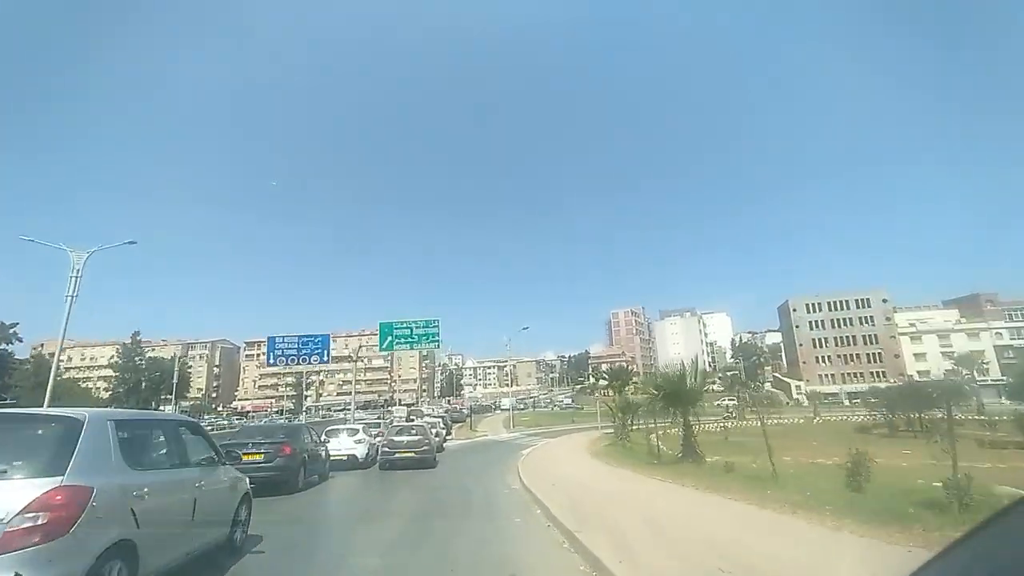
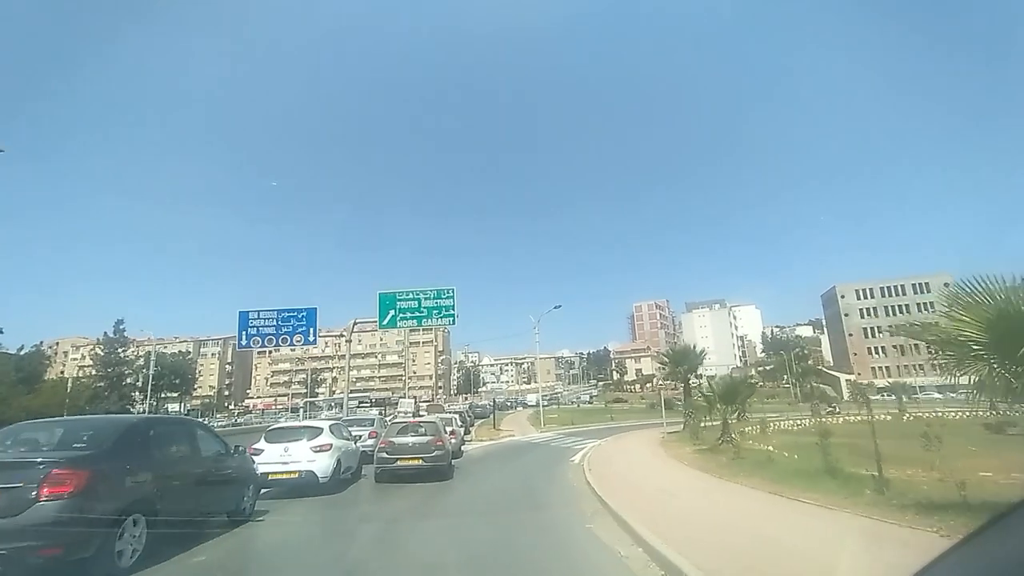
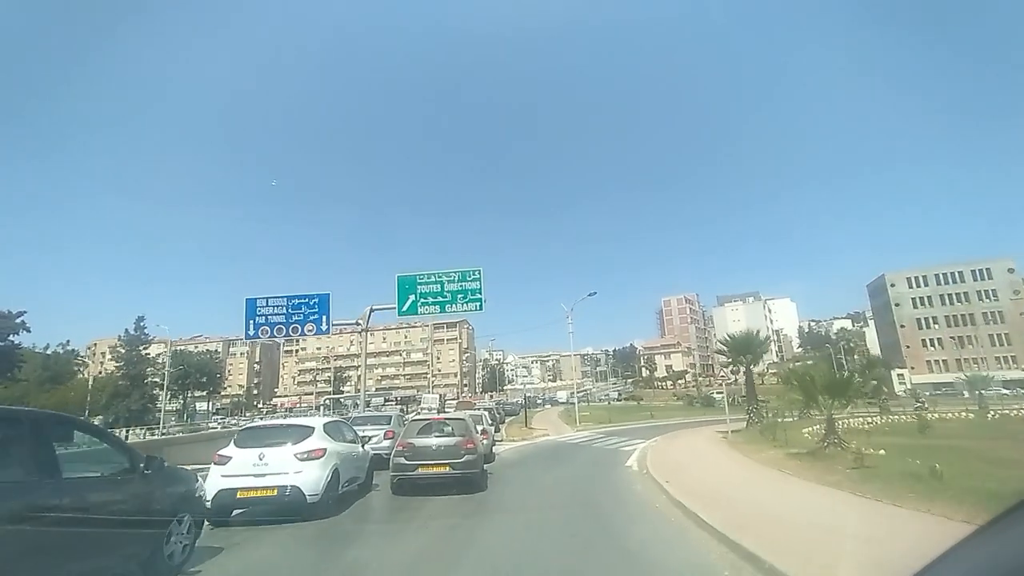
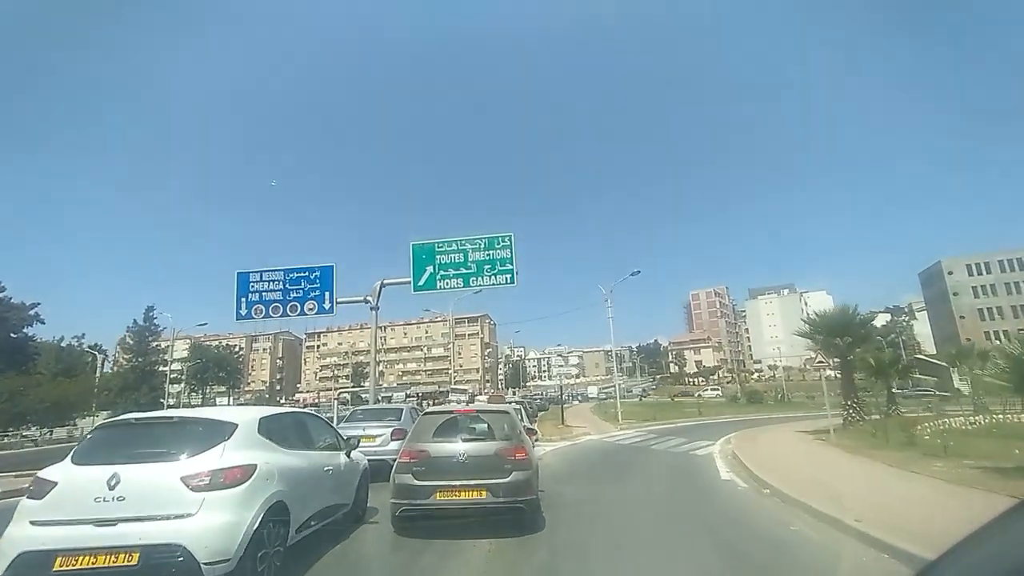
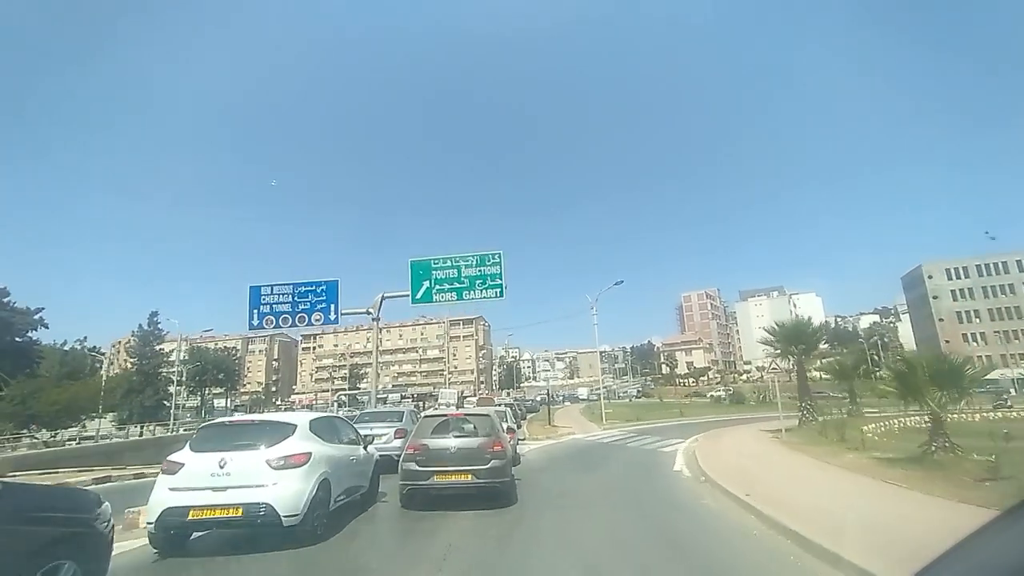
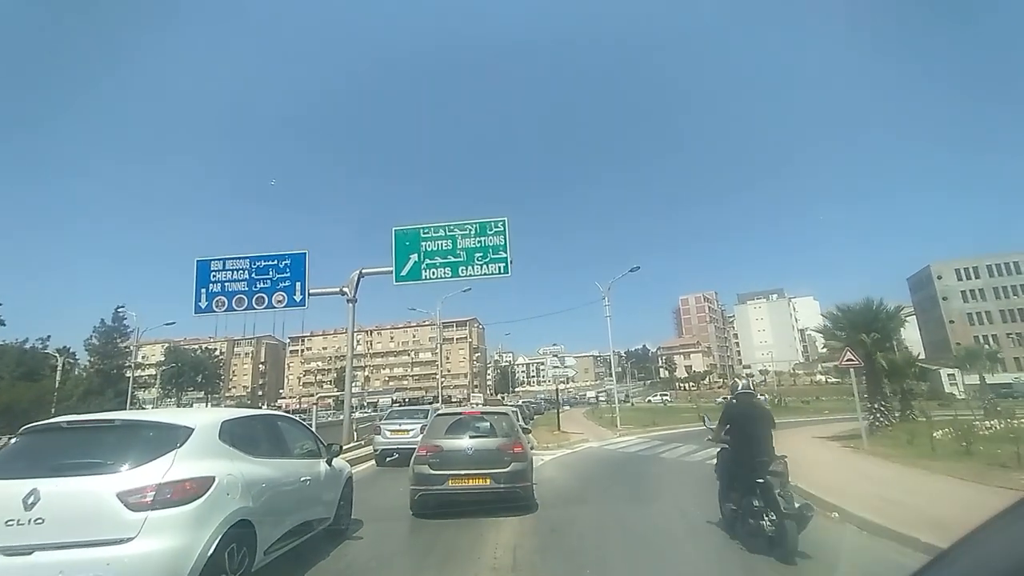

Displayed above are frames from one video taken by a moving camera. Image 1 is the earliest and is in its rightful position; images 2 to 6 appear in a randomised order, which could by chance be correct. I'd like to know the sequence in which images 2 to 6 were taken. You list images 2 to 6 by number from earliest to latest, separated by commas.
2, 3, 5, 4, 6
